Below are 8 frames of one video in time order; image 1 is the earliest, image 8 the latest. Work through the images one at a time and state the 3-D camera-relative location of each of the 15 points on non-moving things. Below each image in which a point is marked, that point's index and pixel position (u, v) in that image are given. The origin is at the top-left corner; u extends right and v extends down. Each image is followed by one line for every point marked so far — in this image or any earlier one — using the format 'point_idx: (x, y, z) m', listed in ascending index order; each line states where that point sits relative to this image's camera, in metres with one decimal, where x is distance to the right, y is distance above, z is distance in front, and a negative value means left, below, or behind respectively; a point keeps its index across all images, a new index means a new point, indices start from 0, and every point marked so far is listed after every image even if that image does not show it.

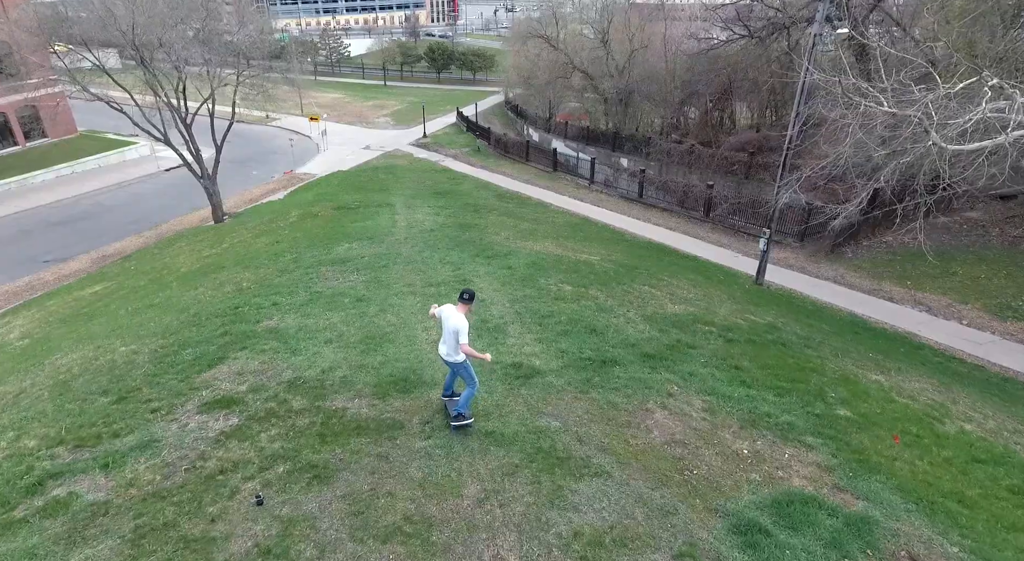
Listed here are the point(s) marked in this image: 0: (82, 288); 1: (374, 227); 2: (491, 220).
0: (-12.1, -0.3, +15.8) m
1: (-3.9, +1.5, +15.8) m
2: (-0.8, +2.0, +18.6) m
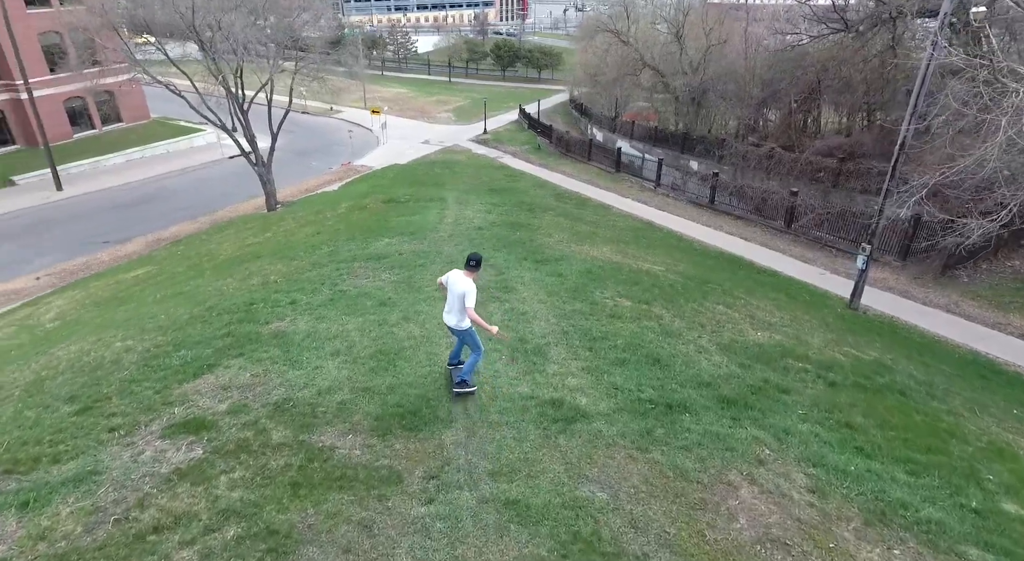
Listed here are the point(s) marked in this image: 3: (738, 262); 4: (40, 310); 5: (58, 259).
0: (-10.7, +0.2, +15.7) m
1: (-2.4, +1.5, +14.8) m
2: (+1.0, +1.8, +17.3) m
3: (+6.0, +0.4, +14.7) m
4: (-10.4, -0.7, +12.6) m
5: (-16.4, +0.8, +20.4) m
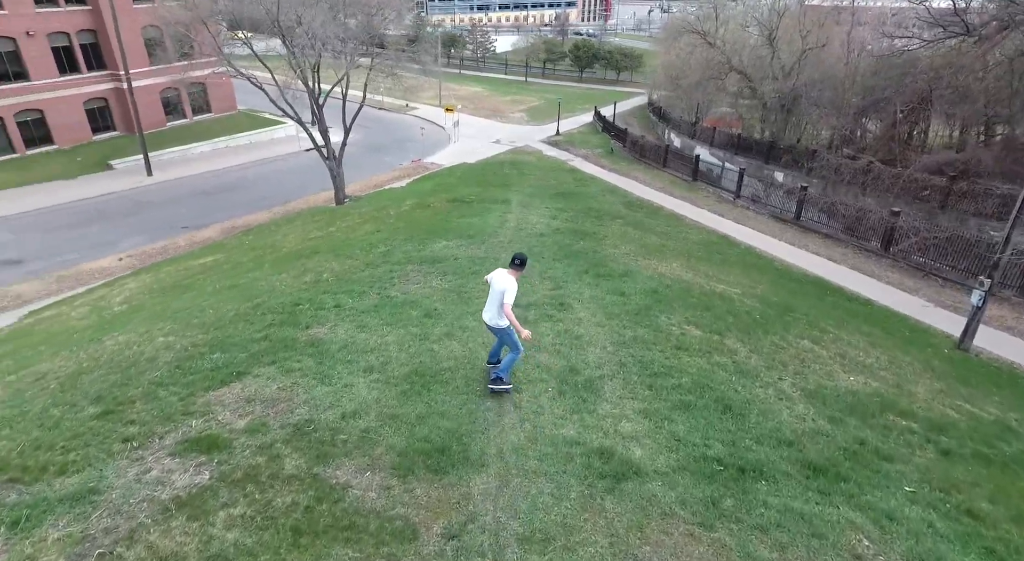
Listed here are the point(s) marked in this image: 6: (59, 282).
0: (-9.0, +0.6, +16.2) m
1: (-0.8, +1.4, +14.4) m
2: (+2.8, +1.5, +16.5) m
3: (+7.5, -0.2, +13.3) m
4: (-9.1, -0.3, +13.1) m
5: (-14.1, +1.5, +21.5) m
6: (-14.0, -0.1, +17.5) m
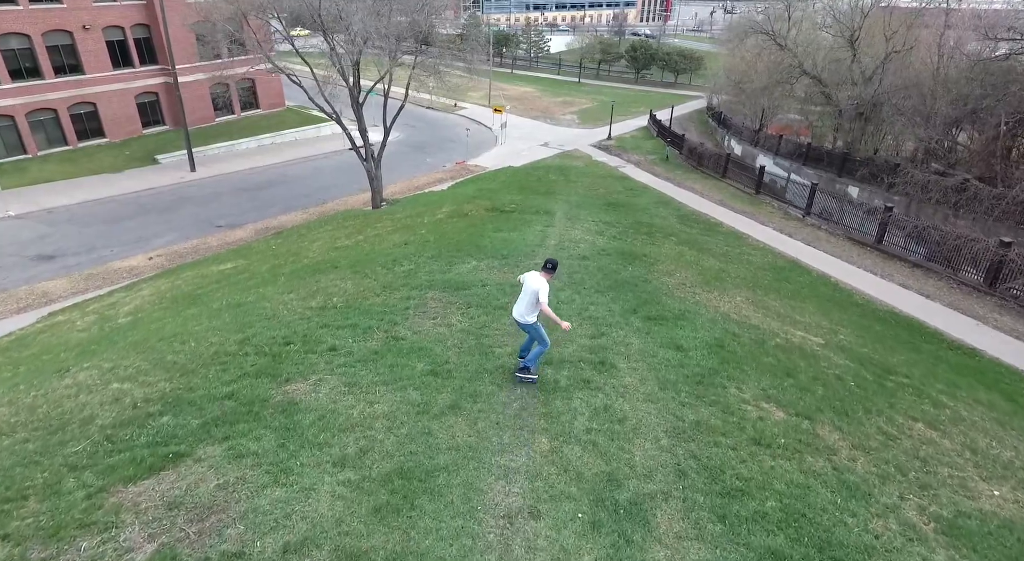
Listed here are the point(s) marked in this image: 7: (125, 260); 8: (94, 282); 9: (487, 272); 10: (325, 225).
0: (-7.9, +0.5, +15.5) m
1: (+0.1, +0.9, +13.0) m
2: (+3.9, +0.8, +14.8) m
3: (+8.2, -1.1, +11.3) m
4: (-8.3, -0.4, +12.4) m
5: (-12.6, +1.6, +21.2) m
6: (-12.8, 0.0, +17.2) m
7: (-12.8, +0.7, +18.9) m
8: (-12.1, 0.0, +16.6) m
9: (-0.5, +0.1, +10.6) m
10: (-6.5, +1.9, +19.8) m
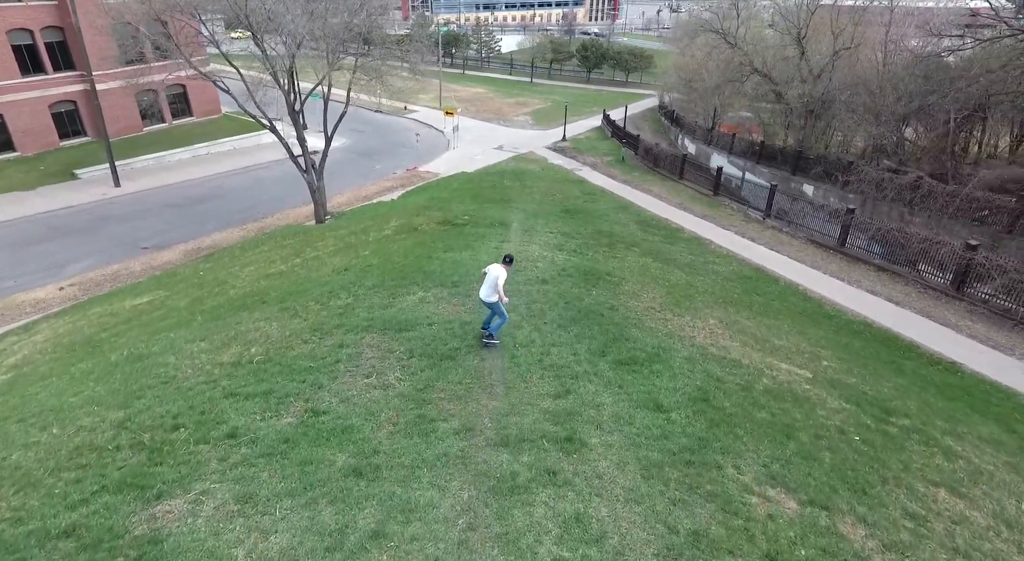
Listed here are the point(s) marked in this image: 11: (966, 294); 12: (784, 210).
0: (-9.1, -0.4, +13.7) m
1: (-0.9, +0.4, +11.9) m
2: (+2.8, +0.5, +13.9) m
3: (+7.4, -1.3, +10.7) m
4: (-9.2, -1.2, +10.6) m
5: (-14.1, +0.6, +19.1) m
6: (-14.0, -1.0, +15.1) m
7: (-14.2, -0.3, +16.8) m
8: (-13.3, -1.0, +14.5) m
9: (-1.3, -0.4, +9.3) m
10: (-8.0, +1.1, +18.1) m
11: (+10.7, -0.3, +13.3) m
12: (+9.5, +2.4, +19.9) m
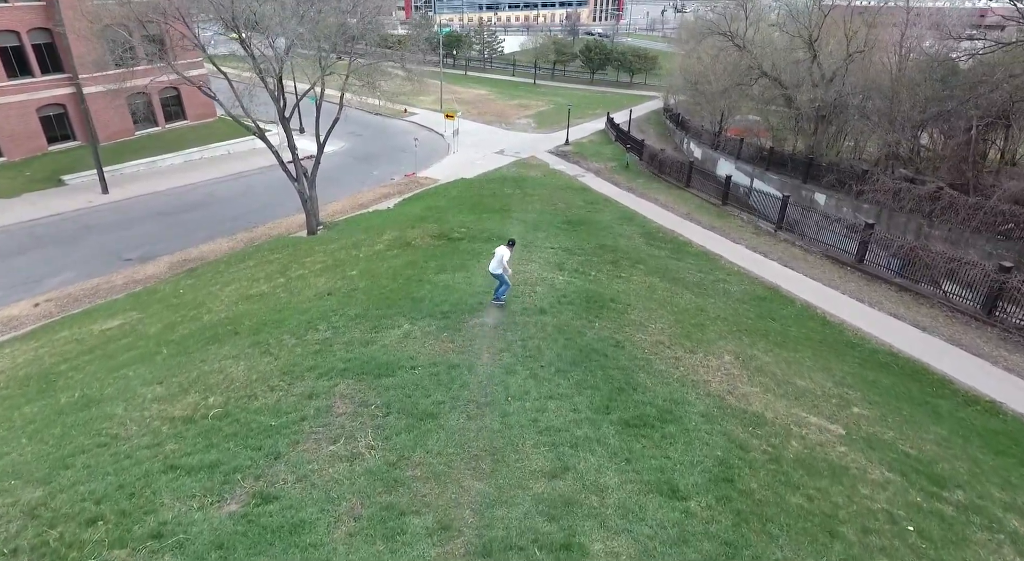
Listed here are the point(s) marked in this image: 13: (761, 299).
0: (-9.1, -0.8, +12.9) m
1: (-0.9, -0.1, +11.0) m
2: (+2.7, 0.0, +13.0) m
3: (+7.3, -1.8, +9.7) m
4: (-9.3, -1.7, +9.8) m
5: (-14.1, +0.1, +18.3) m
6: (-14.1, -1.4, +14.3) m
7: (-14.2, -0.8, +16.0) m
8: (-13.4, -1.5, +13.7) m
9: (-1.4, -0.9, +8.5) m
10: (-8.0, +0.7, +17.3) m
11: (+10.6, -0.9, +12.4) m
12: (+9.5, +1.9, +19.0) m
13: (+5.9, -0.4, +13.6) m
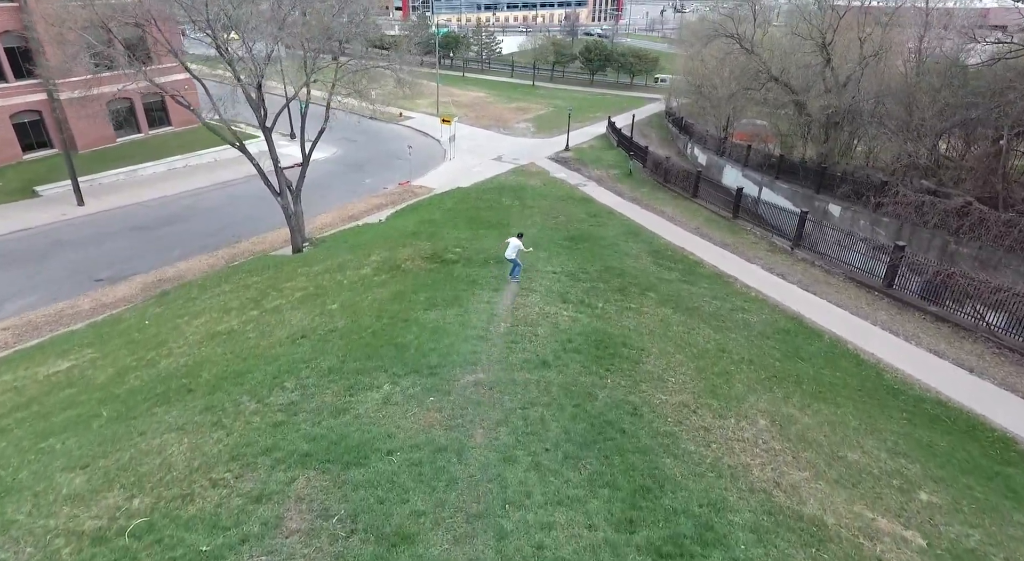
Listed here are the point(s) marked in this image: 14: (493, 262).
0: (-9.2, -1.5, +11.5) m
1: (-1.0, -0.8, +9.6) m
2: (+2.7, -0.7, +11.7) m
3: (+7.3, -2.5, +8.5) m
4: (-9.3, -2.4, +8.5) m
5: (-14.2, -0.6, +16.9) m
6: (-14.1, -2.1, +12.9) m
7: (-14.3, -1.5, +14.7) m
8: (-13.4, -2.2, +12.4) m
9: (-1.4, -1.6, +7.1) m
10: (-8.1, 0.0, +15.9) m
11: (+10.6, -1.5, +11.1) m
12: (+9.4, +1.2, +17.7) m
13: (+5.9, -1.1, +12.3) m
14: (-0.5, +0.5, +14.9) m
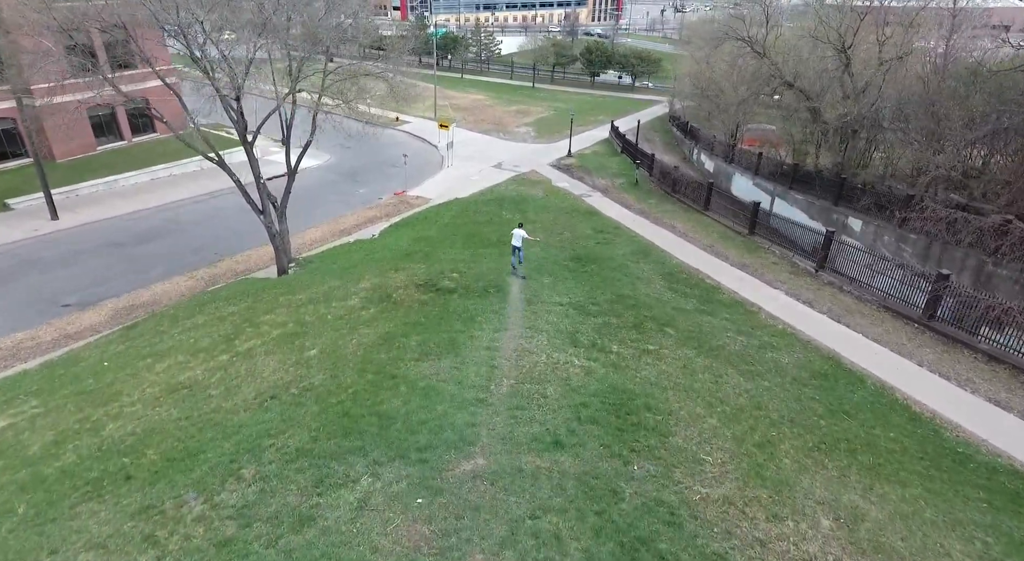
0: (-9.1, -2.3, +10.1) m
1: (-0.9, -1.5, +8.2) m
2: (+2.8, -1.5, +10.3) m
3: (+7.4, -3.2, +7.1) m
4: (-9.2, -3.2, +7.0) m
5: (-14.1, -1.4, +15.5) m
6: (-14.0, -2.9, +11.5) m
7: (-14.2, -2.3, +13.2) m
8: (-13.3, -3.0, +10.9) m
9: (-1.3, -2.3, +5.7) m
10: (-8.0, -0.8, +14.5) m
11: (+10.6, -2.3, +9.7) m
12: (+9.5, +0.5, +16.3) m
13: (+6.0, -1.8, +10.9) m
14: (-0.5, -0.3, +13.5) m
